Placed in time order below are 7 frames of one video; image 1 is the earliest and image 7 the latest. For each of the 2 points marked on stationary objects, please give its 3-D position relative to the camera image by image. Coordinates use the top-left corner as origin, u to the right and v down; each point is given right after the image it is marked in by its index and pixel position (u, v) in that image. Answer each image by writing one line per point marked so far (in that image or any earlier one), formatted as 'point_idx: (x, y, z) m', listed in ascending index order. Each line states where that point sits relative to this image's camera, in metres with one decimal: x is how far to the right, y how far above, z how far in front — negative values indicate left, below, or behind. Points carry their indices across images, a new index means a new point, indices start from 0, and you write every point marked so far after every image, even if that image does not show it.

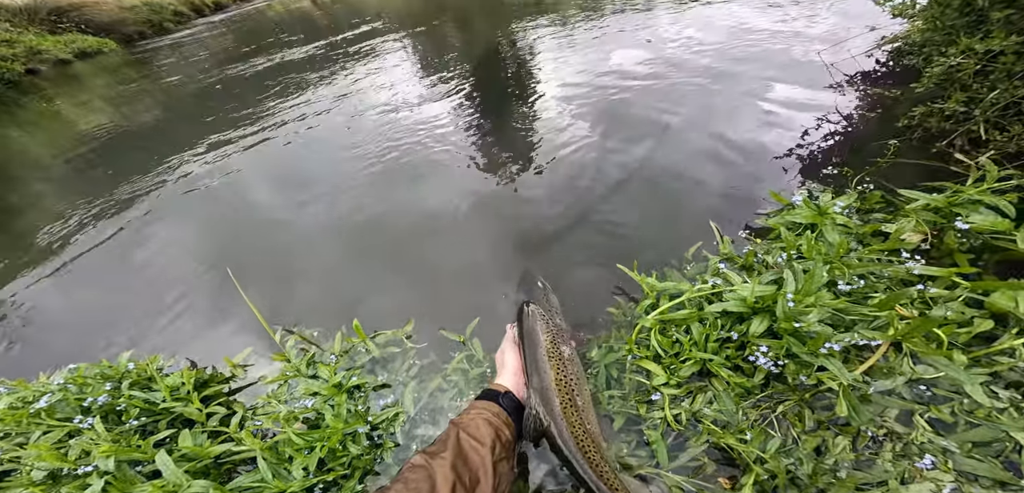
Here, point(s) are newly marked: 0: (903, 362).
0: (+1.1, -0.3, +1.3) m
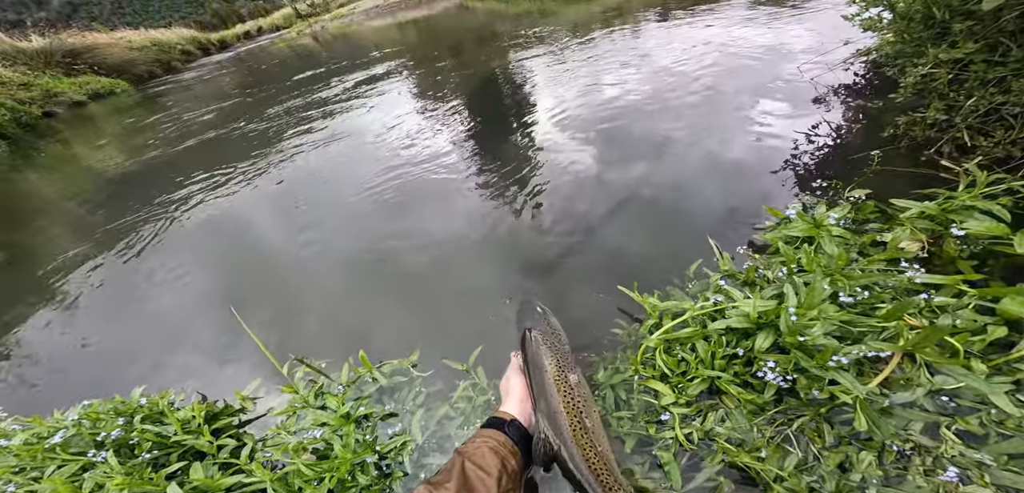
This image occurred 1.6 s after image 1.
0: (+1.1, -0.4, +1.2) m
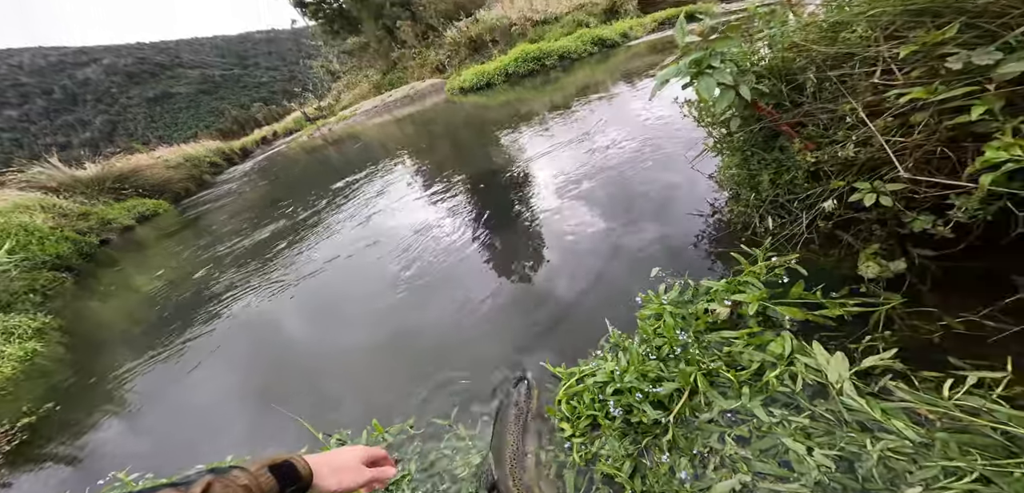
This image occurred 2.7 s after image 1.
0: (+0.9, -0.7, +2.0) m
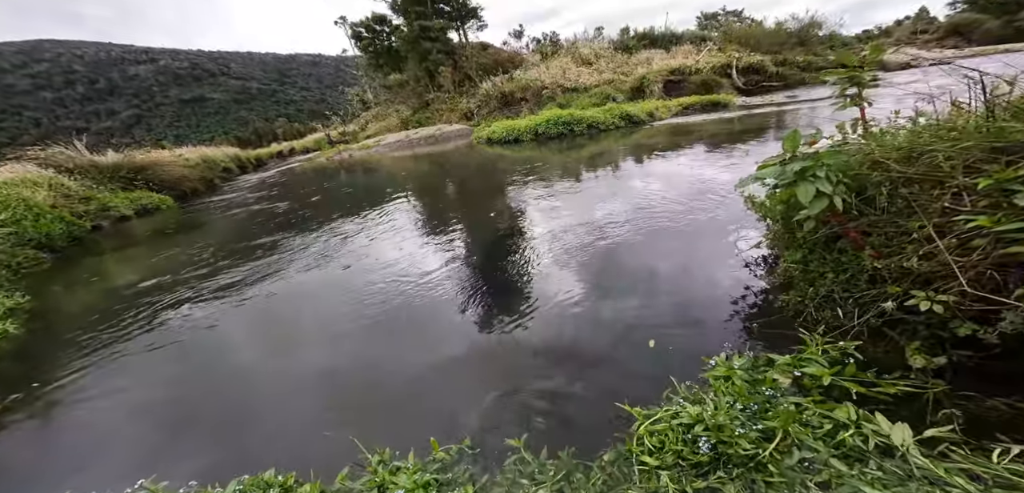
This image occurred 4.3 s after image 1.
0: (+1.4, -1.0, +2.3) m
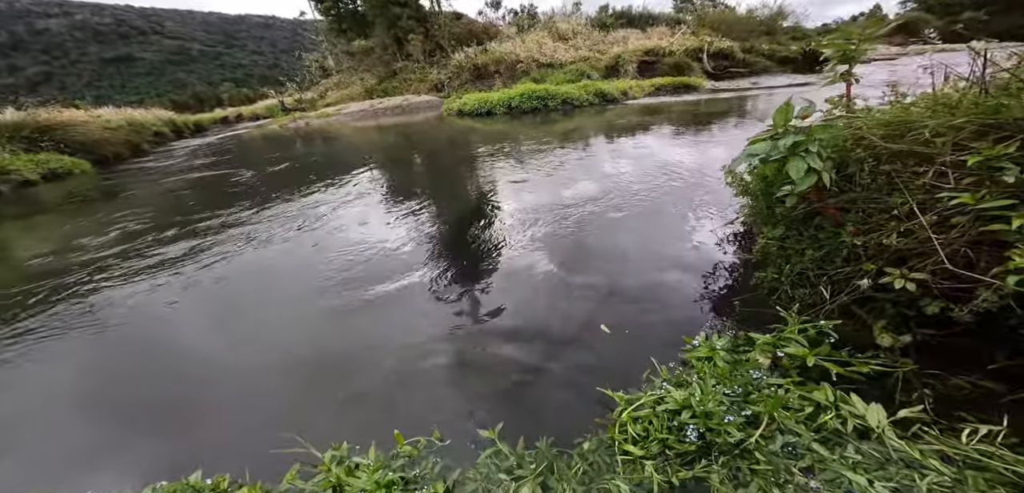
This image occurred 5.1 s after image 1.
0: (+1.3, -0.9, +2.3) m
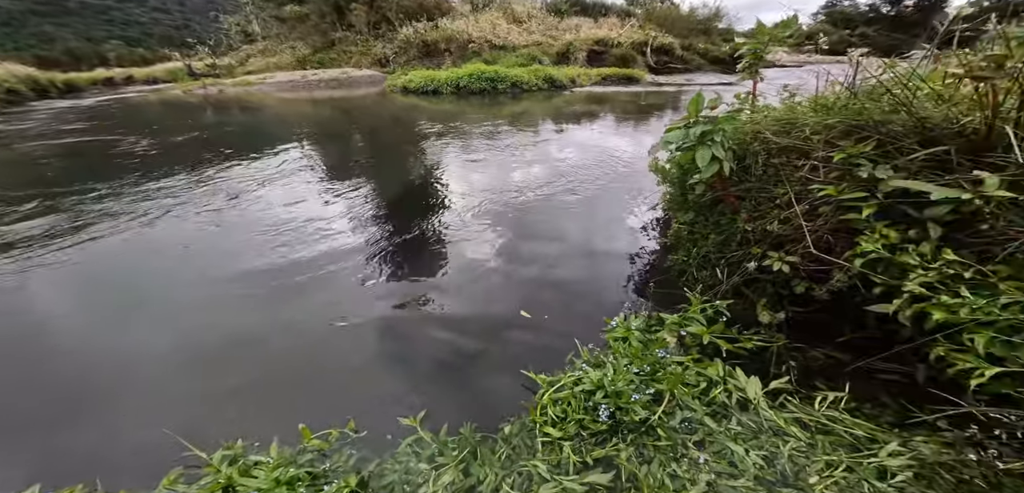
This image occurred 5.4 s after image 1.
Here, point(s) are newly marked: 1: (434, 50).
0: (+0.9, -0.9, +2.4) m
1: (-2.9, +7.3, +16.7) m
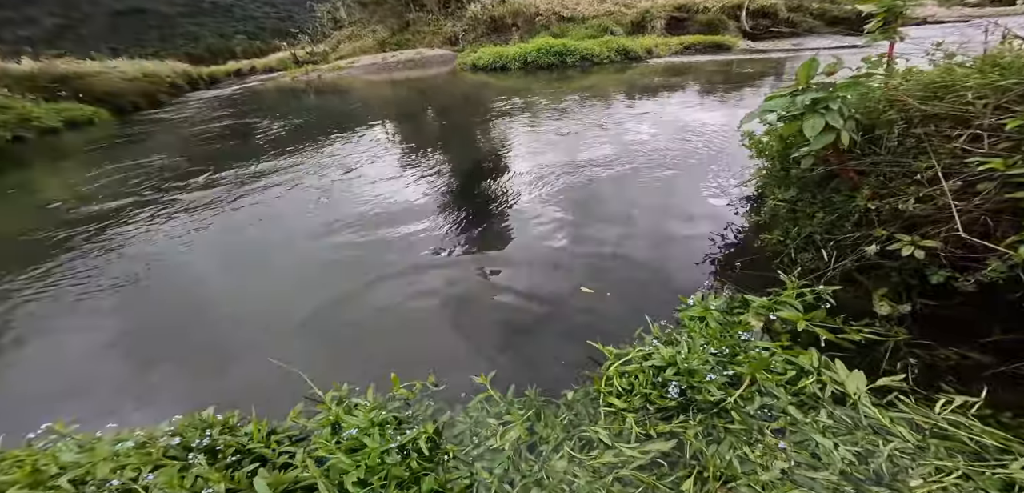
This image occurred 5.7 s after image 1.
0: (+1.2, -0.8, +2.3) m
1: (-0.4, +8.2, +16.6) m
